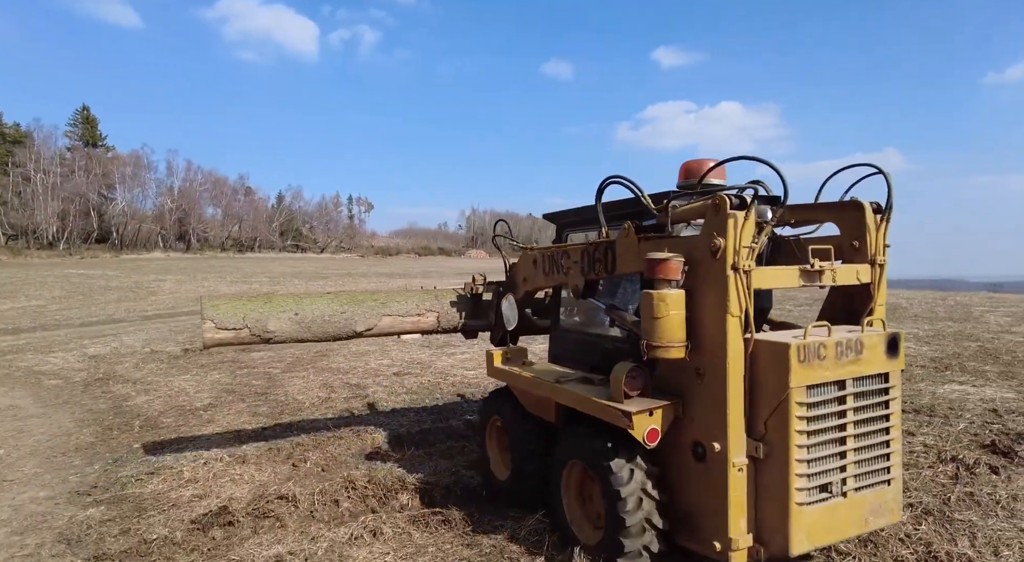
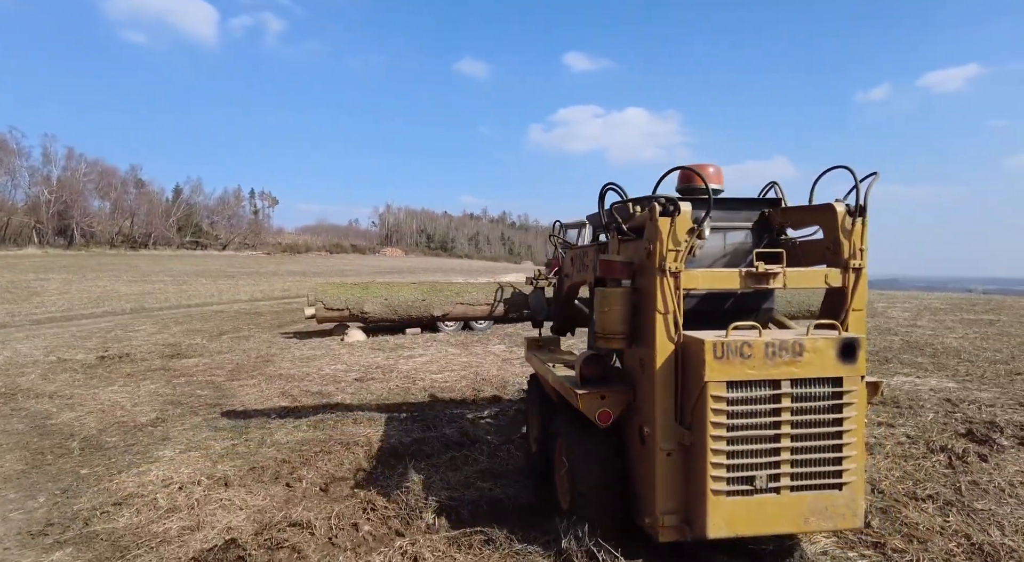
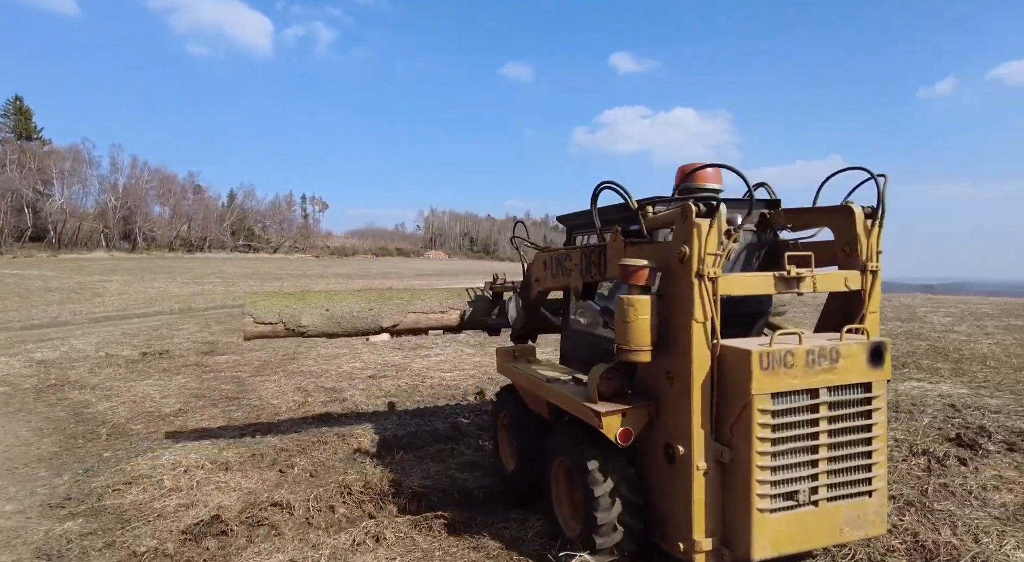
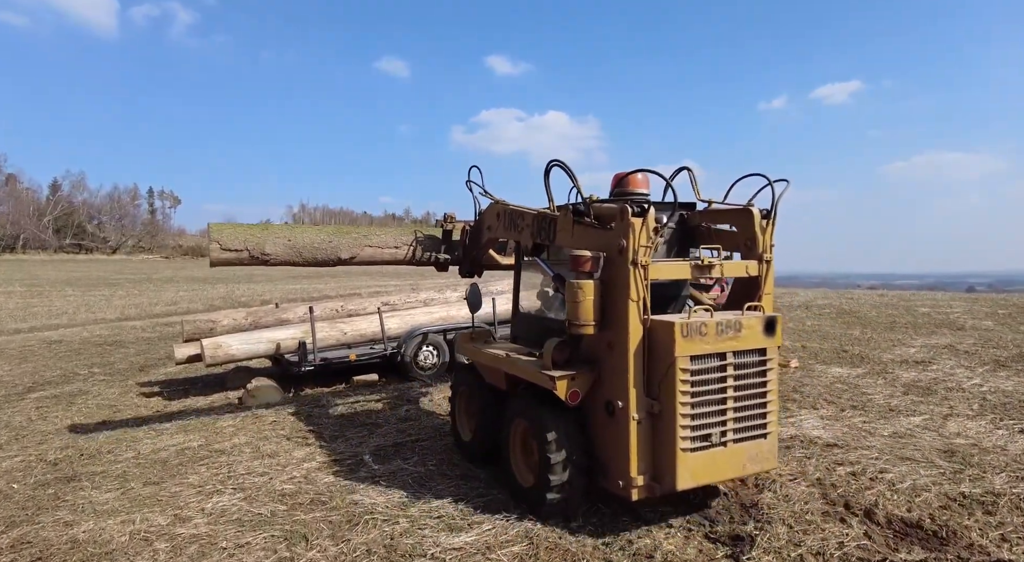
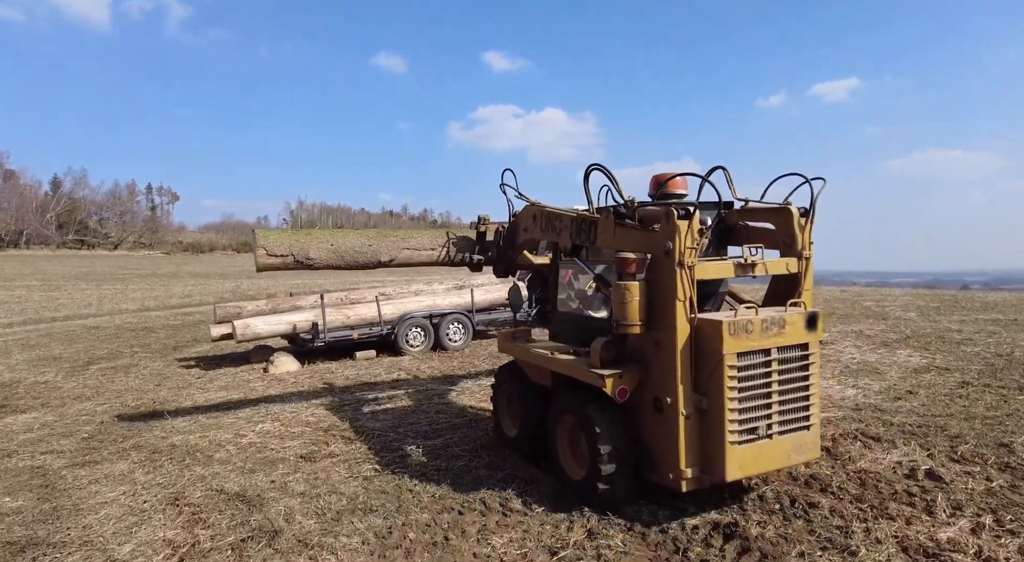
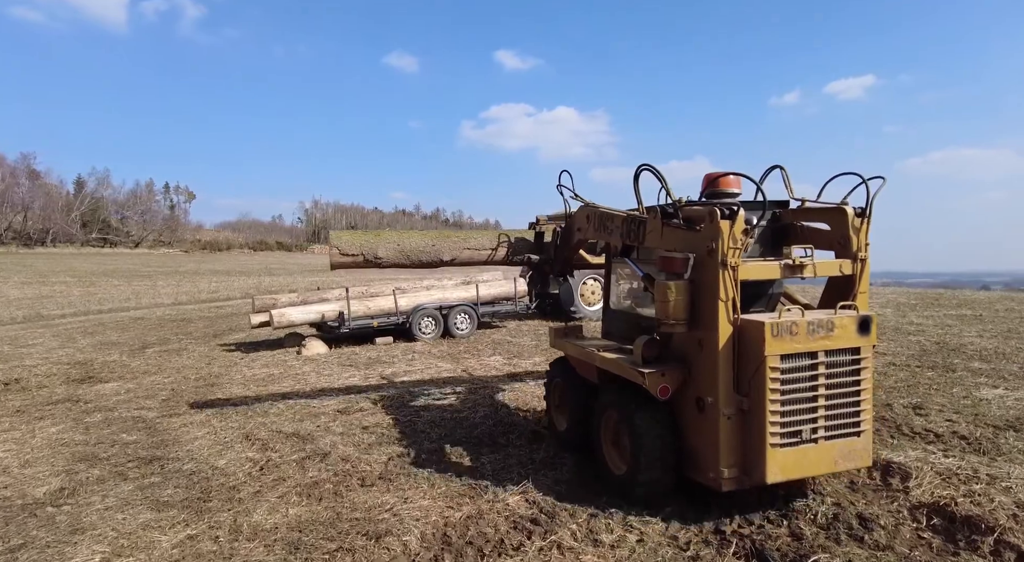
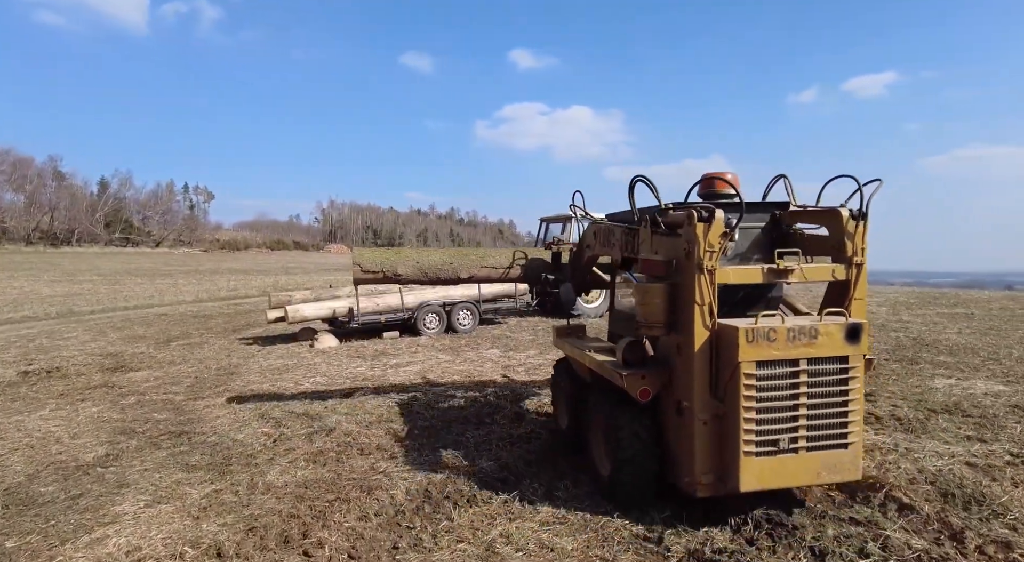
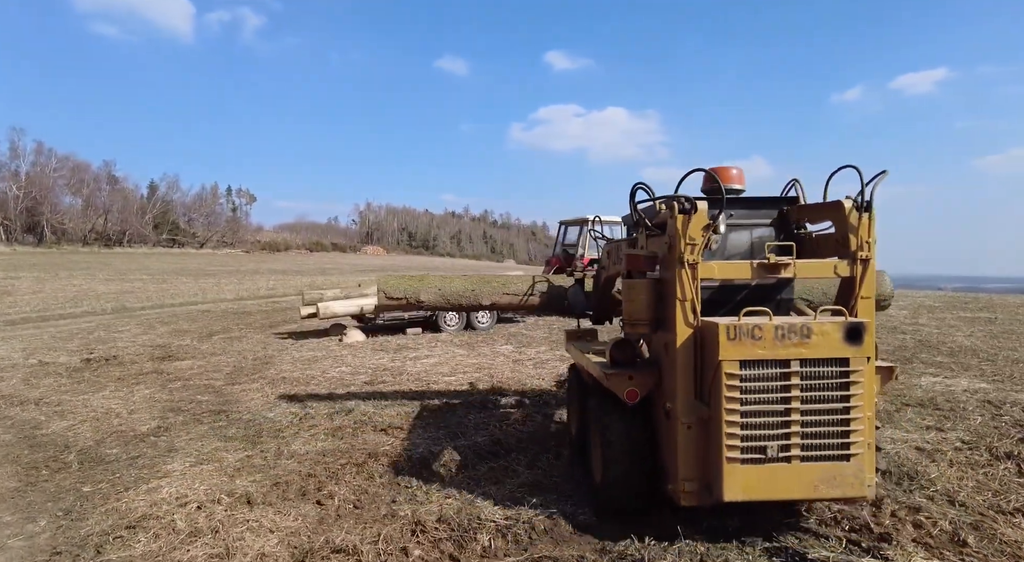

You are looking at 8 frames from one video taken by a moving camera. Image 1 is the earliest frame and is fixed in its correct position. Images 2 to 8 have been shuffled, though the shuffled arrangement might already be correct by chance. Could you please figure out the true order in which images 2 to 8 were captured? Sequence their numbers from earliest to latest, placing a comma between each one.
3, 2, 8, 7, 6, 5, 4
